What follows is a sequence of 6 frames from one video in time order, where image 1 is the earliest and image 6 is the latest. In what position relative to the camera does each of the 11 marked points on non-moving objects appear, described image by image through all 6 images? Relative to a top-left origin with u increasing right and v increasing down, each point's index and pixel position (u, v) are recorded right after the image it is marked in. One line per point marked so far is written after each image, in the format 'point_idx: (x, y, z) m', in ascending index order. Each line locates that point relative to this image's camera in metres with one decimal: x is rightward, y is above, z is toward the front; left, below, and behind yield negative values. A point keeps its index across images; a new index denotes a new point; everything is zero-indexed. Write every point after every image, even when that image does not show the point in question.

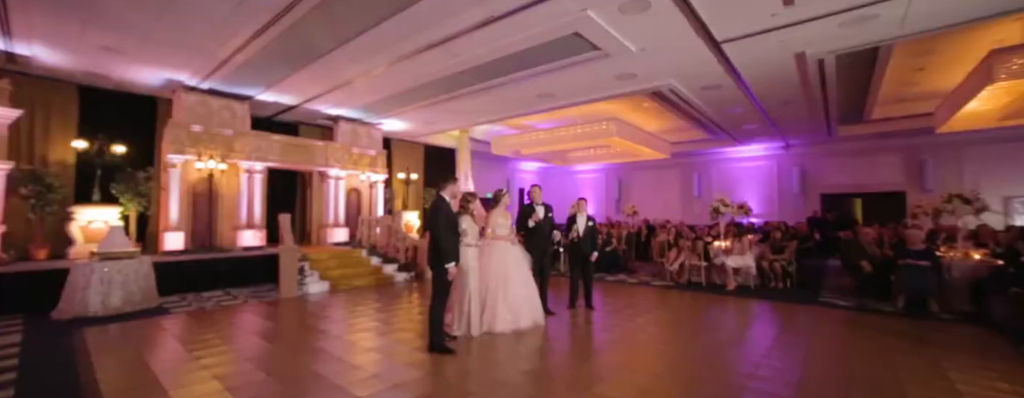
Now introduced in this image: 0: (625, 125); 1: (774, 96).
0: (+2.7, +1.8, +10.0) m
1: (+5.1, +2.0, +8.1) m
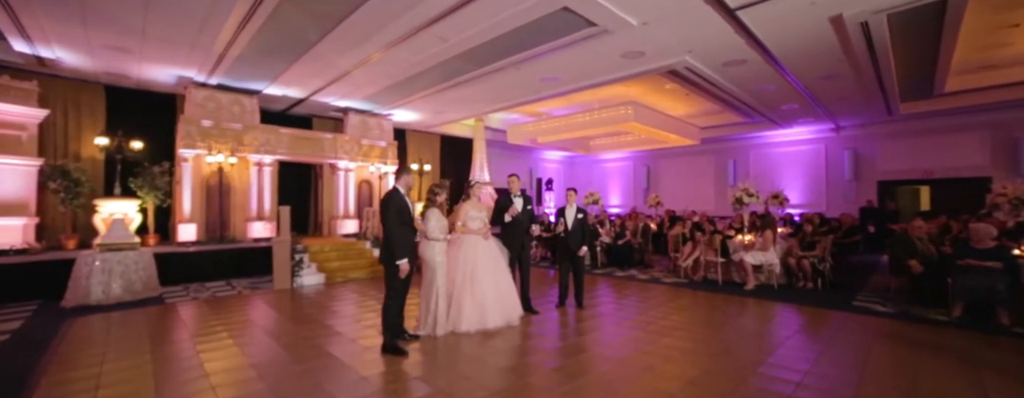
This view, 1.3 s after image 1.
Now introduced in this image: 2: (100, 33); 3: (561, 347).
0: (+2.9, +2.0, +9.3) m
1: (+5.2, +2.2, +7.2) m
2: (-5.4, +2.2, +5.4) m
3: (+0.5, -1.4, +4.1) m
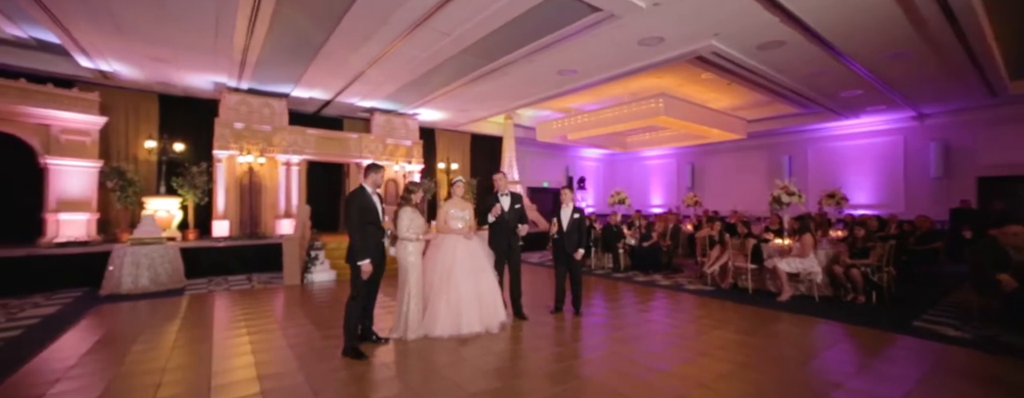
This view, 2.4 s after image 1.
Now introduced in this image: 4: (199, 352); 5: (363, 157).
0: (+3.4, +2.0, +8.7) m
1: (+5.4, +2.2, +6.2) m
2: (-5.3, +2.2, +5.9) m
3: (+0.3, -1.4, +3.8) m
4: (-2.8, -1.4, +3.7) m
5: (-3.3, +0.9, +9.0) m
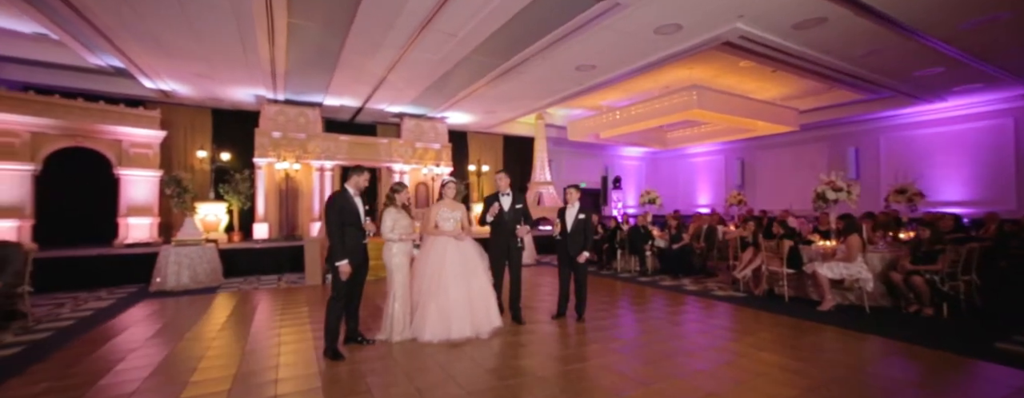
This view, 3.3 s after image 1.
0: (+3.9, +2.1, +8.0) m
1: (+5.5, +2.3, +5.3) m
2: (-5.2, +2.1, +6.5) m
3: (+0.1, -1.4, +3.6) m
4: (-2.9, -1.4, +3.9) m
5: (-2.7, +0.9, +9.3) m
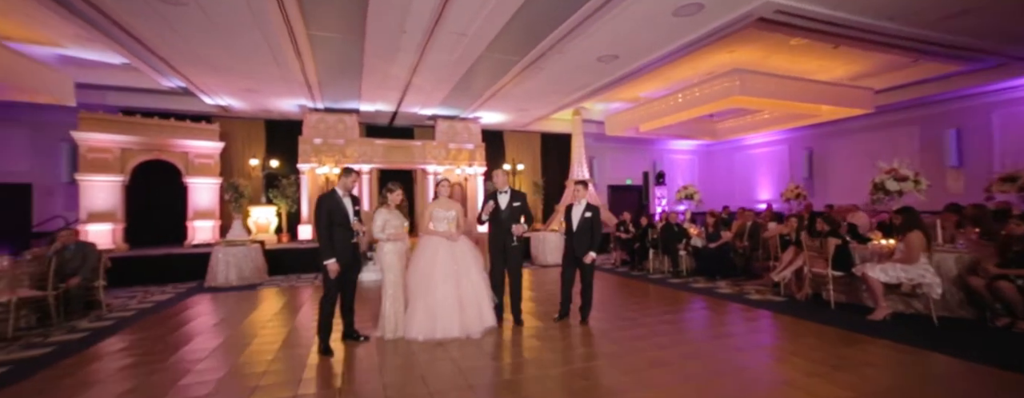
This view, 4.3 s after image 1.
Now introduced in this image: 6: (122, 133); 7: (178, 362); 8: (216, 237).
0: (+4.4, +2.2, +7.3) m
1: (+5.5, +2.4, +4.3) m
2: (-4.8, +2.1, +7.1) m
3: (0.0, -1.4, +3.4) m
4: (-2.9, -1.5, +4.2) m
5: (-1.9, +0.8, +9.5) m
6: (-7.5, +1.3, +8.0) m
7: (-2.9, -1.4, +3.7) m
8: (-6.3, -0.8, +8.9) m
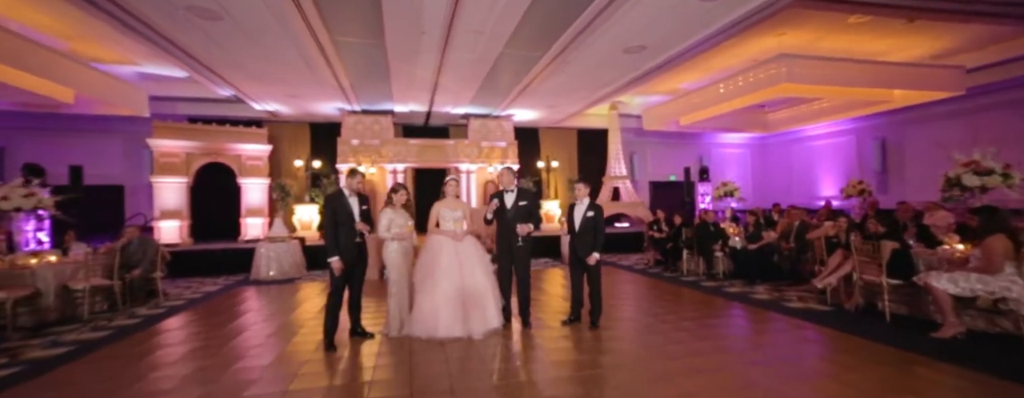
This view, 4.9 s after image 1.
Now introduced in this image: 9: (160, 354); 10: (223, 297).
0: (+4.8, +2.2, +6.5) m
1: (+5.6, +2.4, +3.5) m
2: (-4.4, +2.1, +7.5) m
3: (0.0, -1.4, +3.3) m
4: (-2.8, -1.5, +4.5) m
5: (-1.2, +0.9, +9.6) m
6: (-6.9, +1.3, +8.8) m
7: (-2.9, -1.4, +3.9) m
8: (-5.6, -0.8, +9.5) m
9: (-3.3, -1.5, +3.9) m
10: (-4.4, -1.5, +6.3) m
